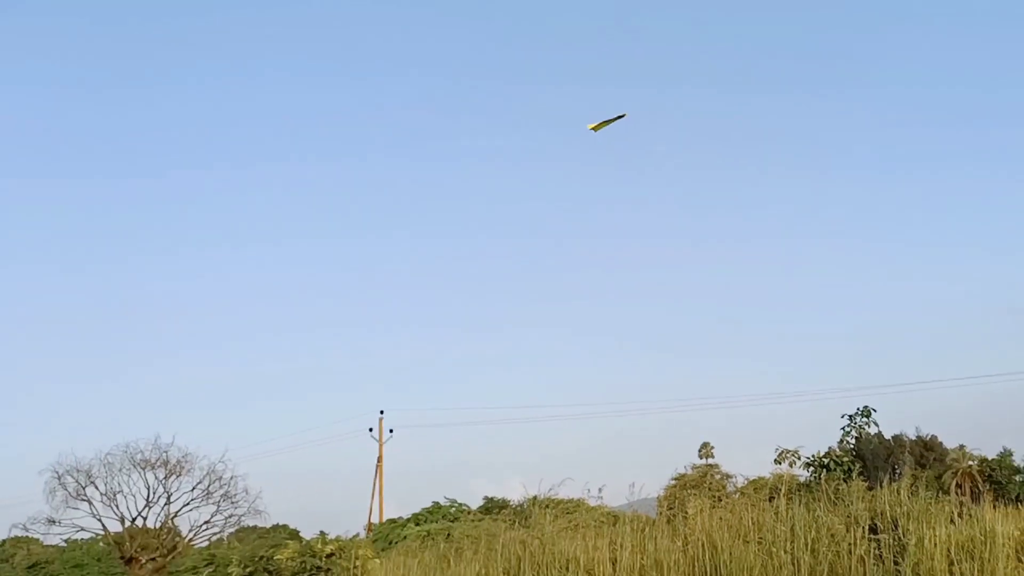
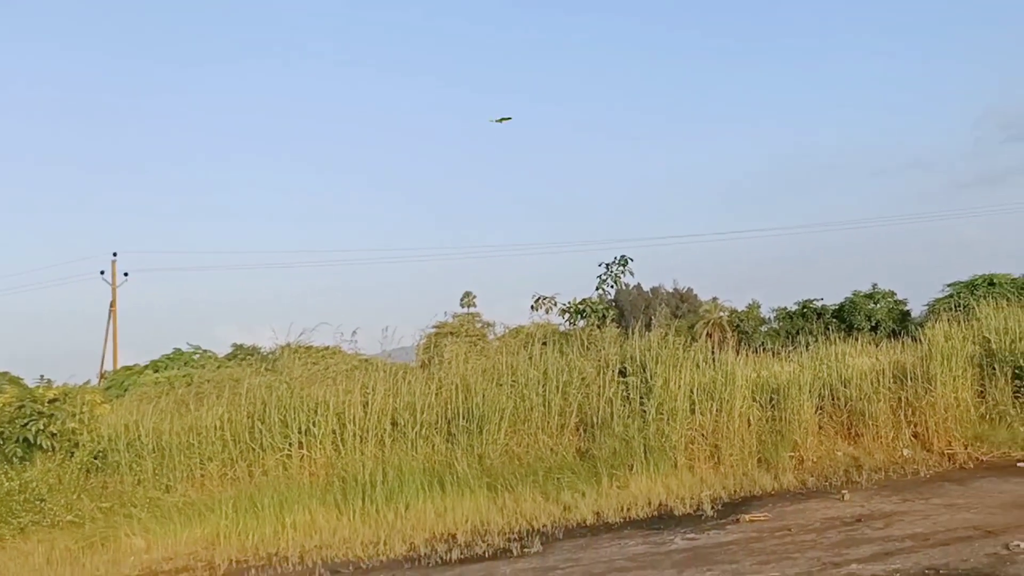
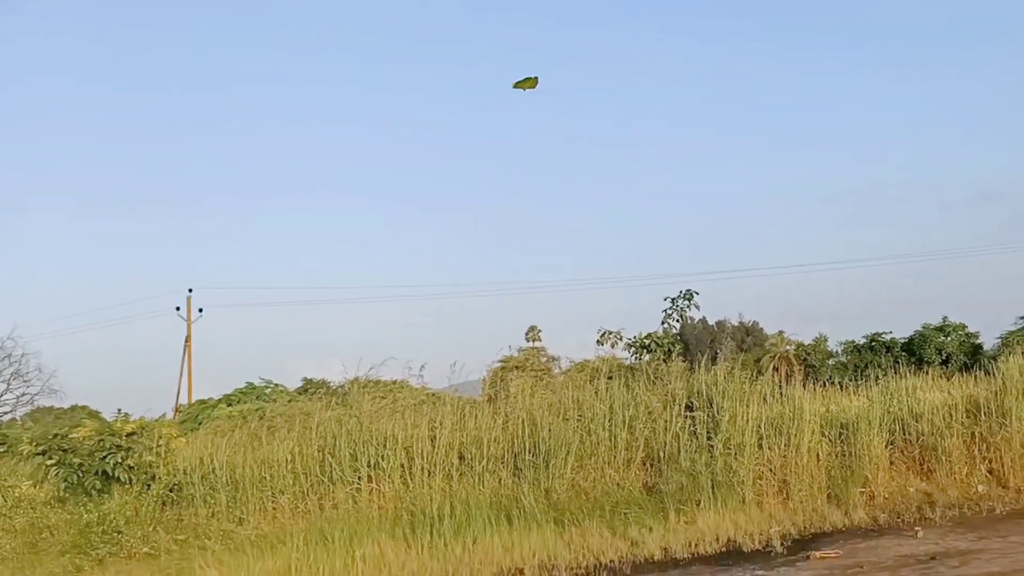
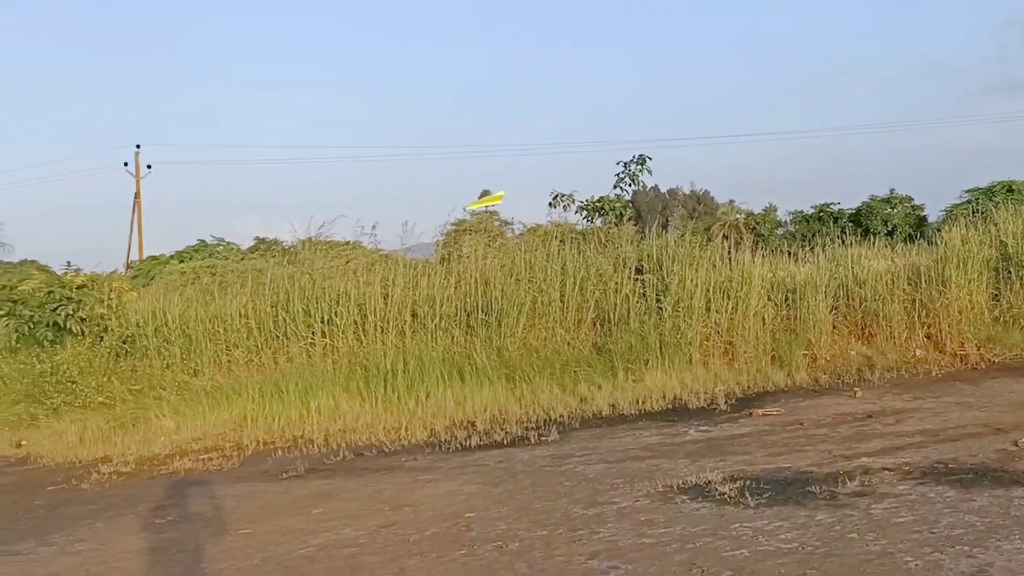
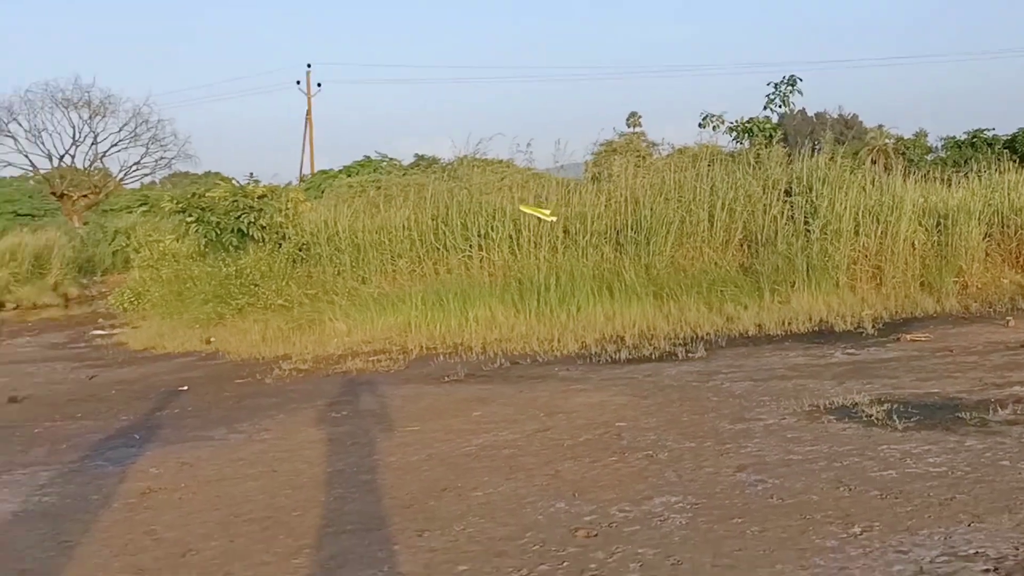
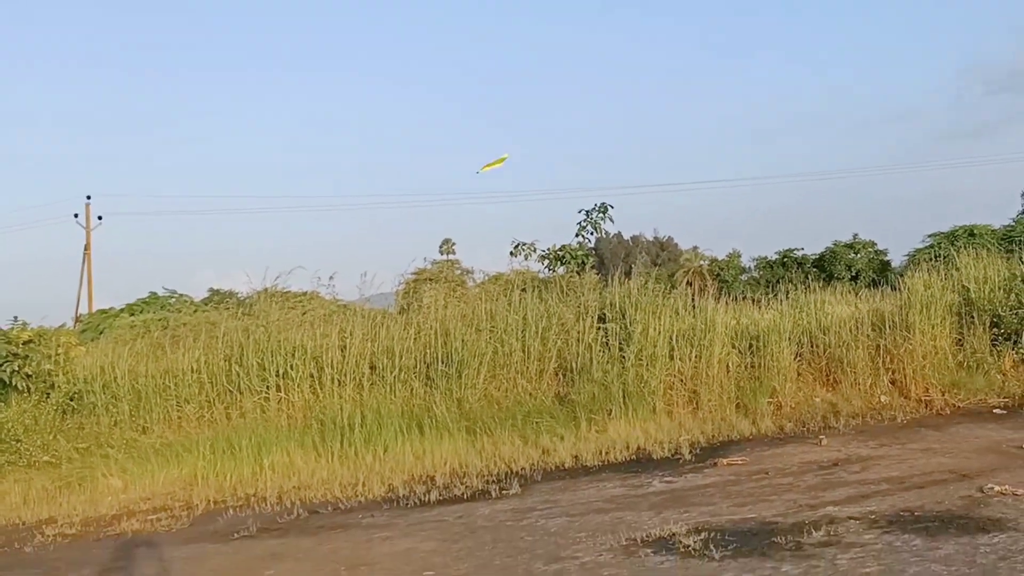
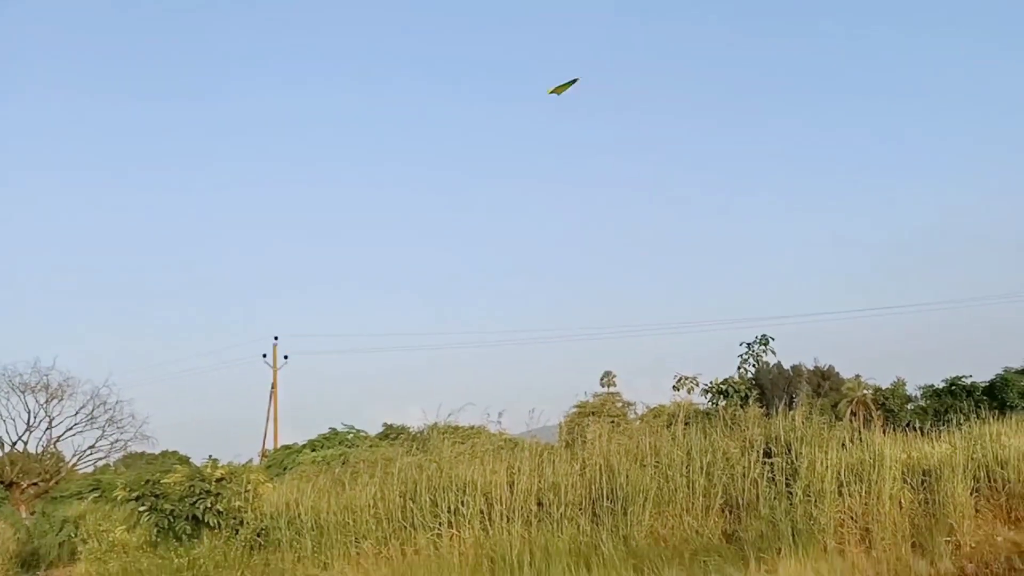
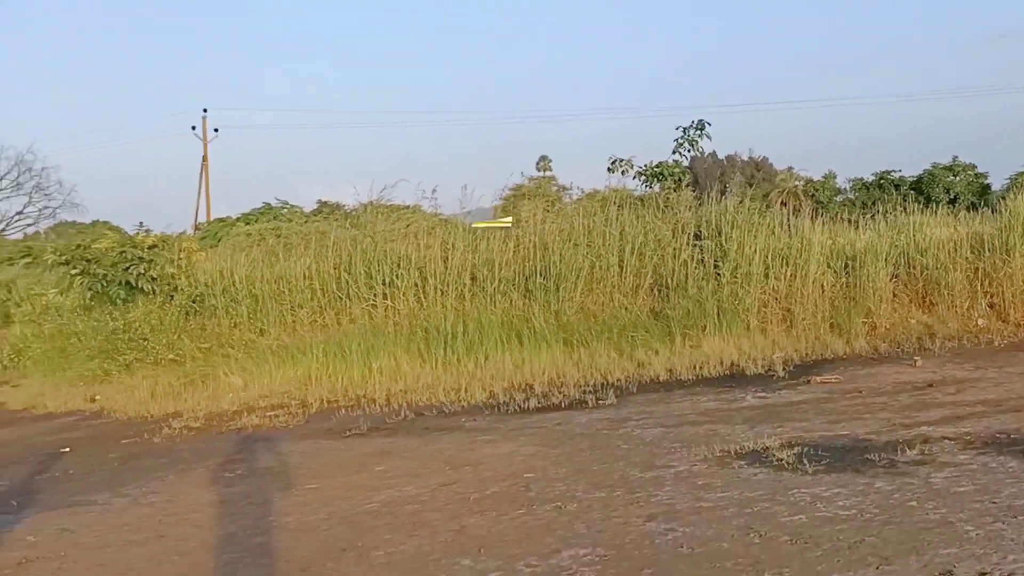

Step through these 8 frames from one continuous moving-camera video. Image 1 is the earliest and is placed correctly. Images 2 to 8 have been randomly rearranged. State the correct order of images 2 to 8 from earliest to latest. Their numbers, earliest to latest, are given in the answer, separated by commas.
7, 3, 2, 6, 4, 8, 5
